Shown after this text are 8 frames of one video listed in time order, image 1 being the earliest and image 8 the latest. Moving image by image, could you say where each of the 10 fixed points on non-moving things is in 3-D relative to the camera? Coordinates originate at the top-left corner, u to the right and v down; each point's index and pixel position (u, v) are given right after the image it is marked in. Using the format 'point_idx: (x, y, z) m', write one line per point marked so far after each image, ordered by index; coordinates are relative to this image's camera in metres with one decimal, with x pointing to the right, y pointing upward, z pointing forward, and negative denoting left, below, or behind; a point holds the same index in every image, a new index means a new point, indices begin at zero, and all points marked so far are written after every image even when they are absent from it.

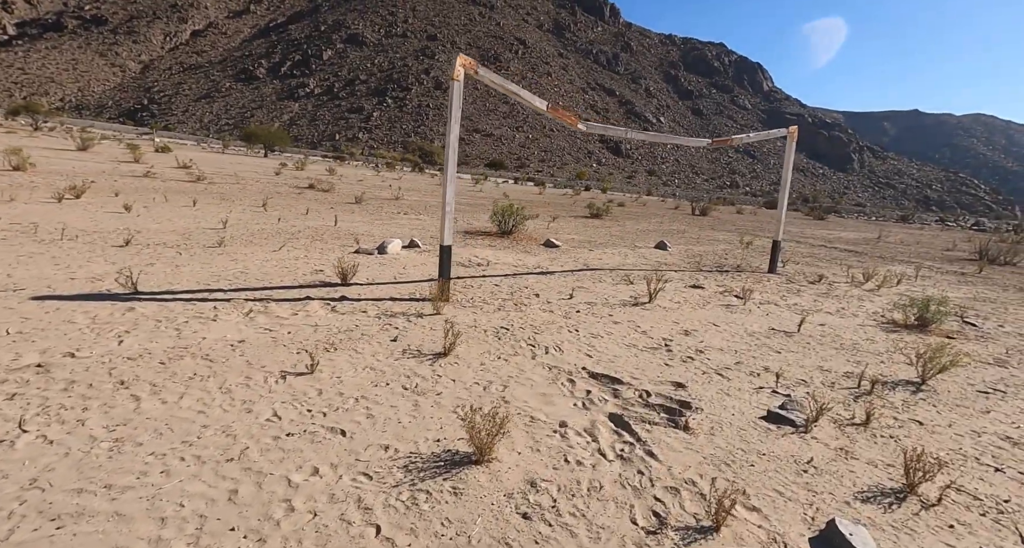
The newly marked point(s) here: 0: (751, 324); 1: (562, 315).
0: (+2.7, -0.5, +6.1) m
1: (+0.5, -0.4, +5.8) m
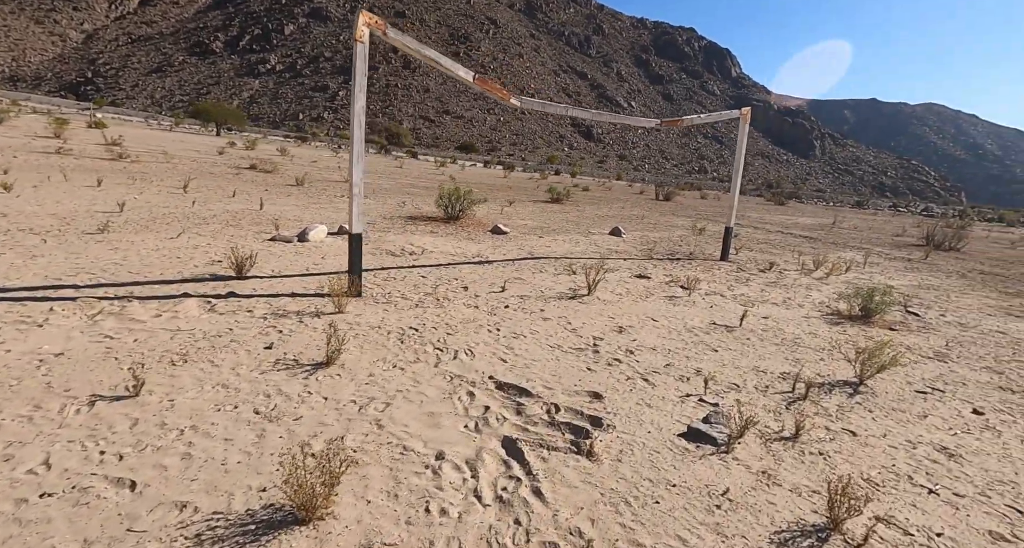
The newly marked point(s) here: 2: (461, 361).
0: (+1.9, -0.4, +5.7) m
1: (-0.3, -0.3, +5.3) m
2: (-0.4, -0.6, +3.9) m
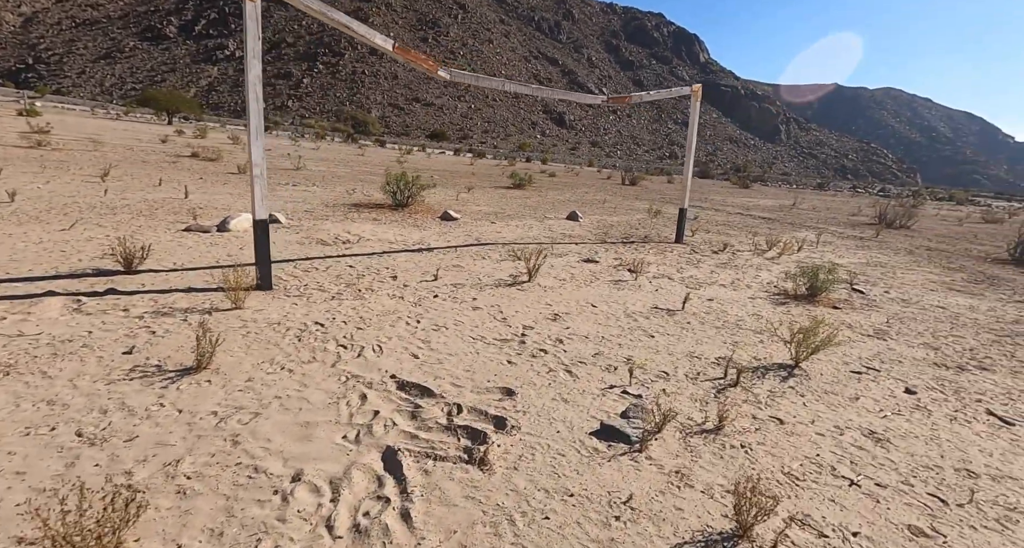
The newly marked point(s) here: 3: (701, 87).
0: (+1.2, -0.3, +5.4) m
1: (-0.9, -0.2, +4.9) m
2: (-1.0, -0.5, +3.5) m
3: (+2.9, +2.9, +8.4) m
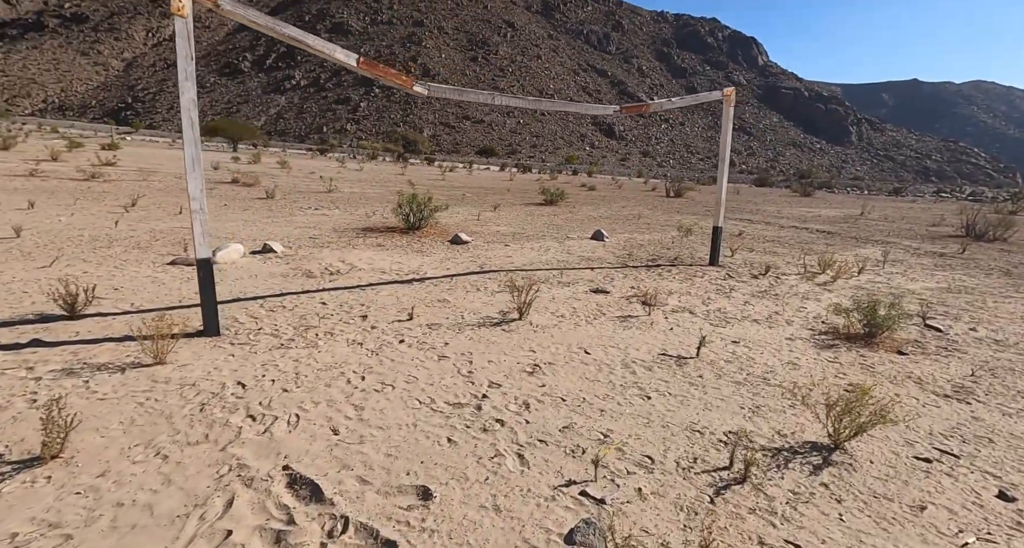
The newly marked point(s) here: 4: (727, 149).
0: (+1.1, -0.6, +4.5) m
1: (-1.1, -0.6, +4.2) m
2: (-1.3, -0.8, +2.9) m
3: (+3.0, +2.5, +7.4) m
4: (+3.1, +1.8, +7.8) m
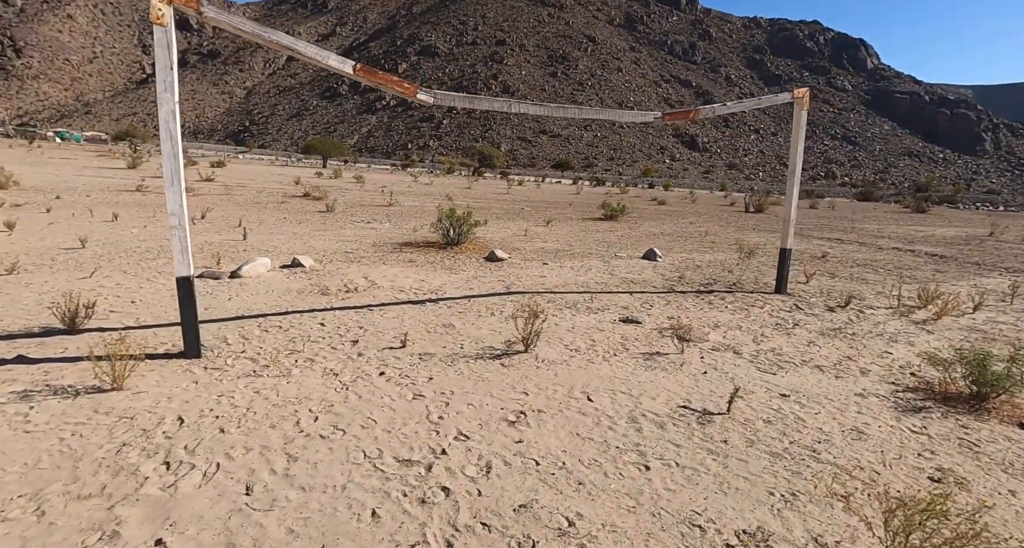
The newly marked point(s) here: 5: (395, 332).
0: (+1.0, -0.8, +3.8) m
1: (-1.2, -0.7, +3.7) m
2: (-1.5, -1.0, +2.4) m
3: (+3.5, +2.2, +6.4) m
4: (+3.6, +1.4, +6.8) m
5: (-1.0, -0.5, +4.7) m
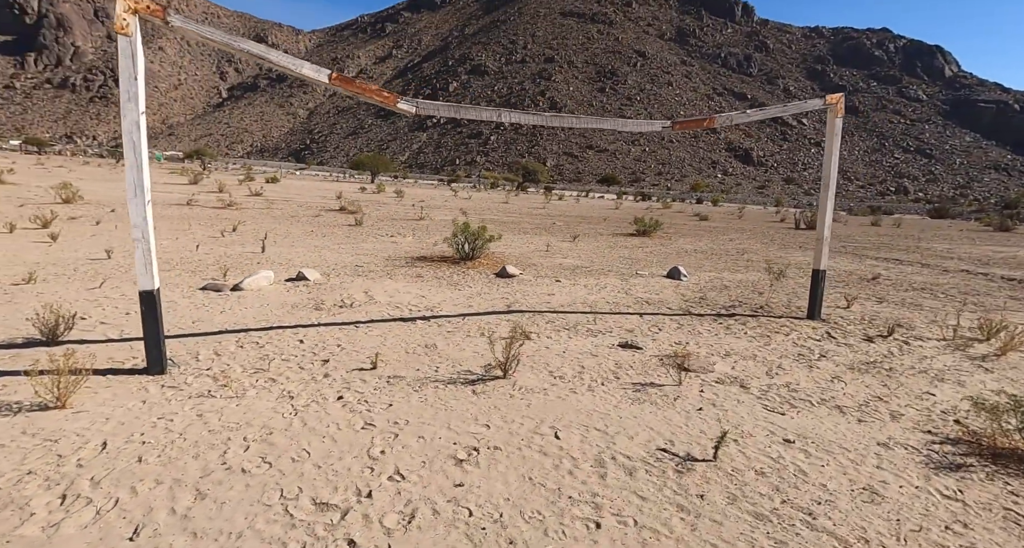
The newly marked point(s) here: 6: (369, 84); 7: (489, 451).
0: (+0.8, -0.9, +3.3) m
1: (-1.4, -0.8, +3.5) m
2: (-1.9, -1.0, +2.2) m
3: (+3.5, +1.9, +5.9) m
4: (+3.6, +1.2, +6.2) m
5: (-1.1, -0.6, +4.5) m
6: (-1.1, +1.5, +4.2) m
7: (-0.1, -1.0, +3.0) m
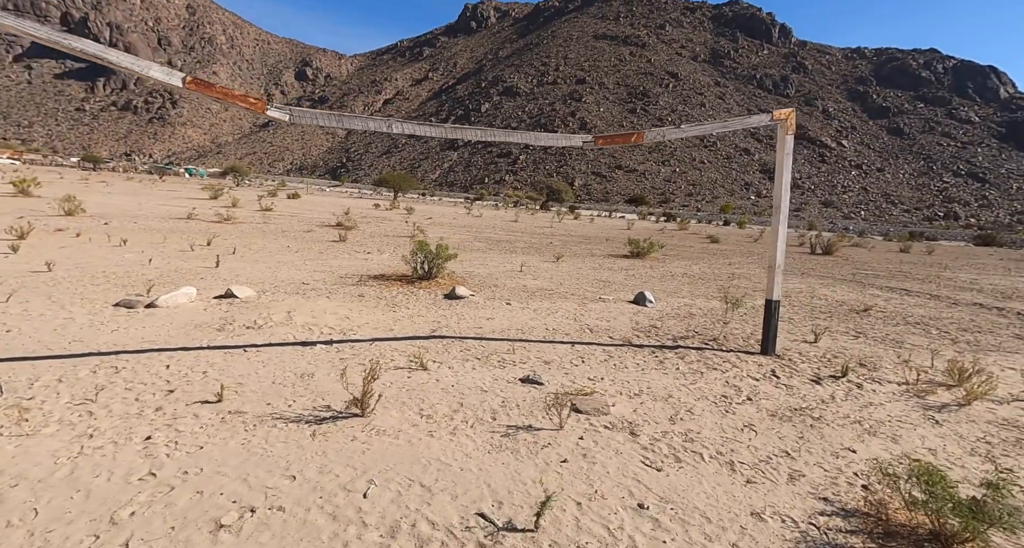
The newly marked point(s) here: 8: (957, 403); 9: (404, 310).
0: (-0.2, -1.1, +2.8) m
1: (-2.4, -0.9, +3.1) m
2: (-2.9, -1.1, +1.8) m
3: (+2.7, +1.6, +5.3) m
4: (+2.9, +0.8, +5.6) m
5: (-2.0, -0.8, +4.1) m
6: (-2.0, +1.4, +3.9) m
7: (-1.1, -1.1, +2.5) m
8: (+3.6, -1.0, +4.5) m
9: (-1.3, -0.4, +6.6) m
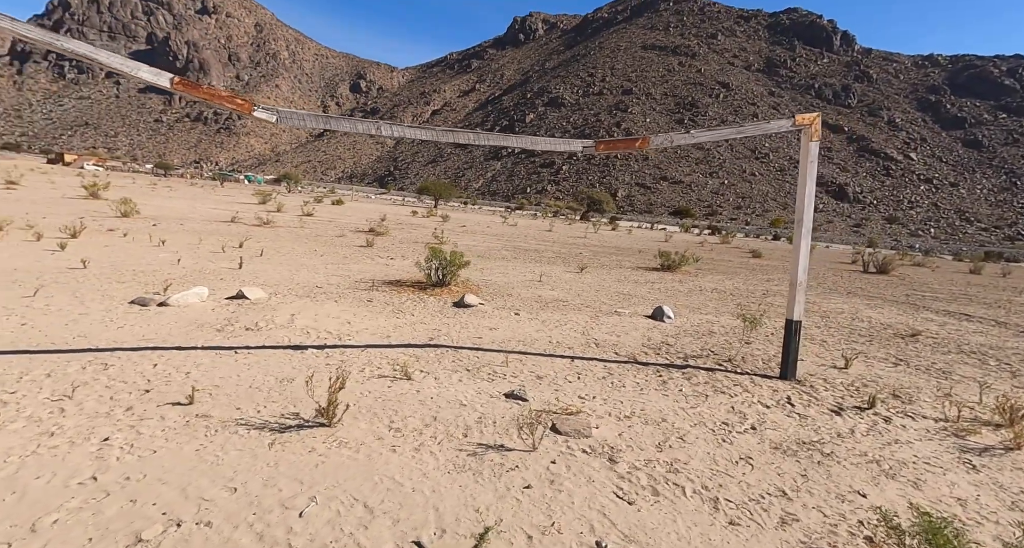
0: (-0.4, -1.1, +2.6) m
1: (-2.6, -0.9, +3.0) m
2: (-3.2, -1.0, +1.8) m
3: (+2.7, +1.5, +4.9) m
4: (+2.9, +0.7, +5.2) m
5: (-2.2, -0.8, +4.0) m
6: (-2.1, +1.3, +3.9) m
7: (-1.4, -1.1, +2.4) m
8: (+3.4, -1.2, +4.0) m
9: (-1.2, -0.5, +6.5) m
